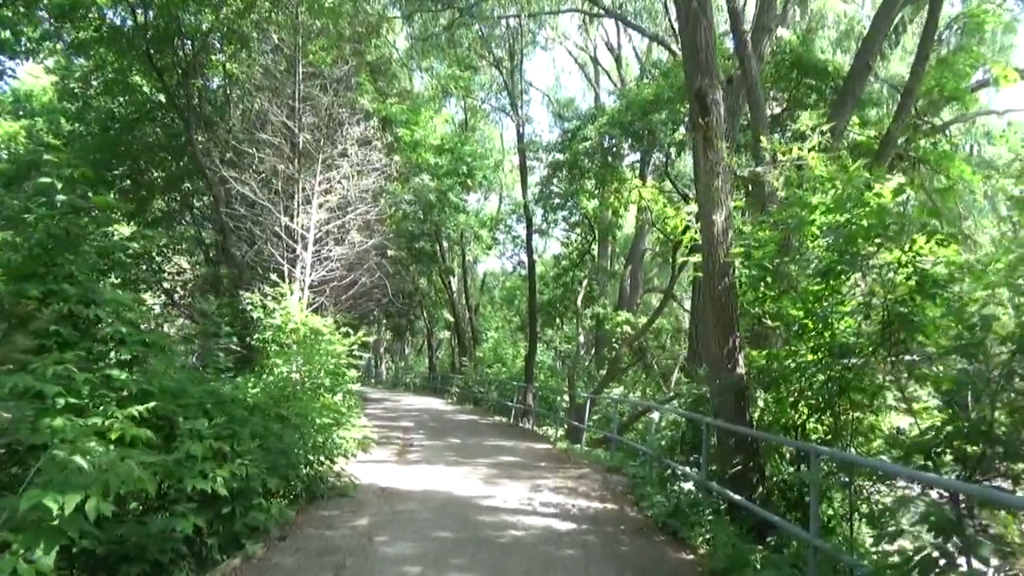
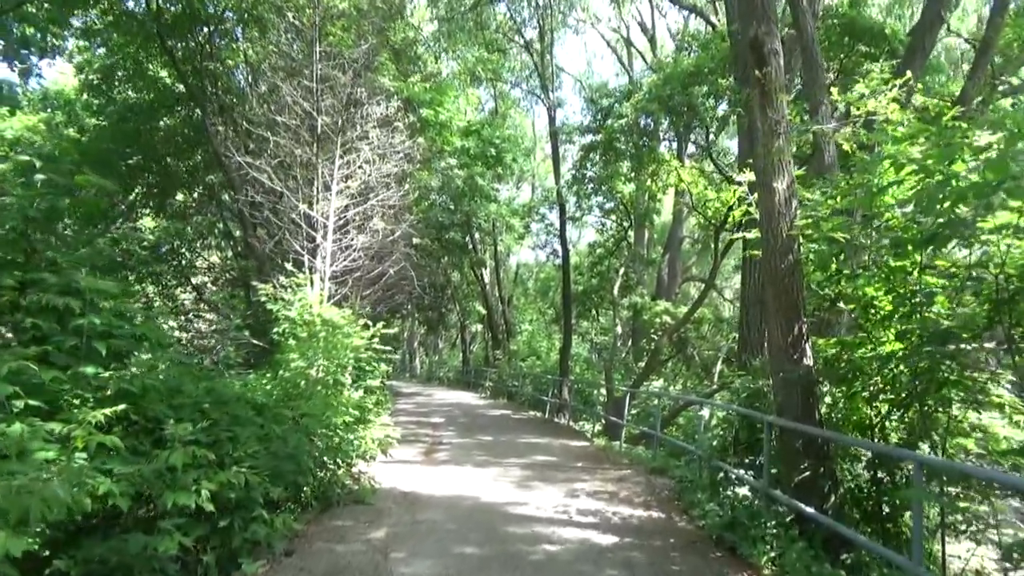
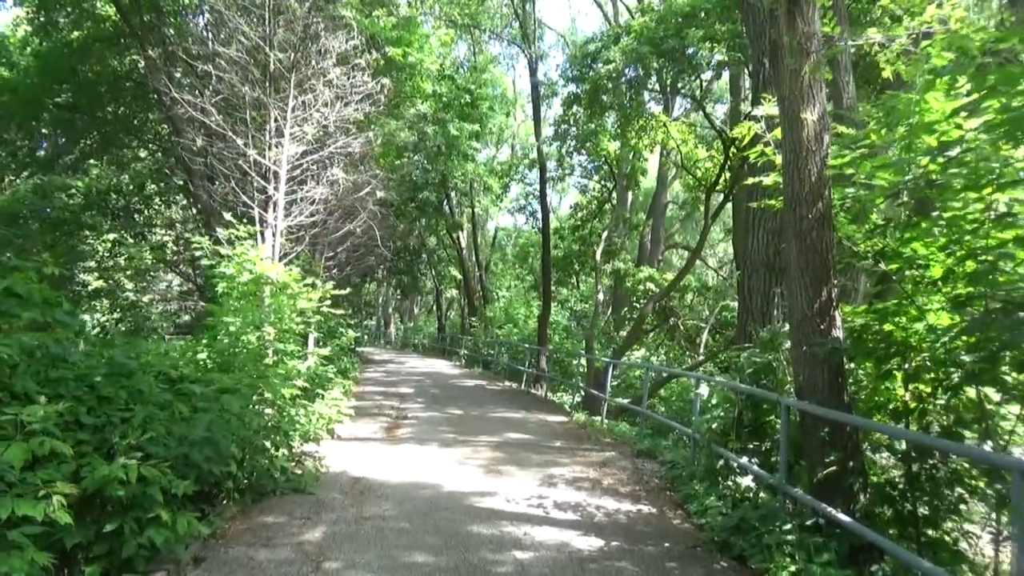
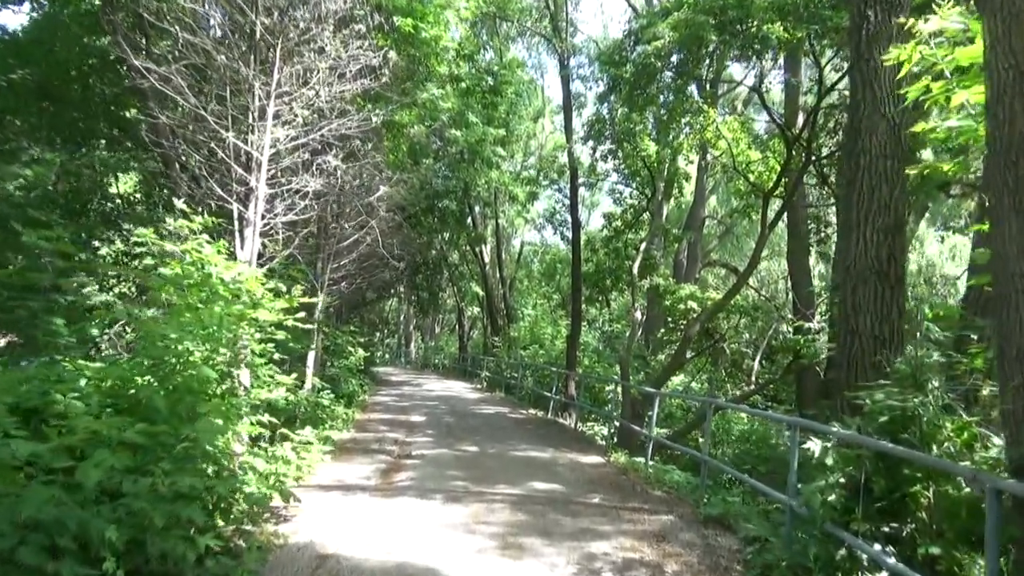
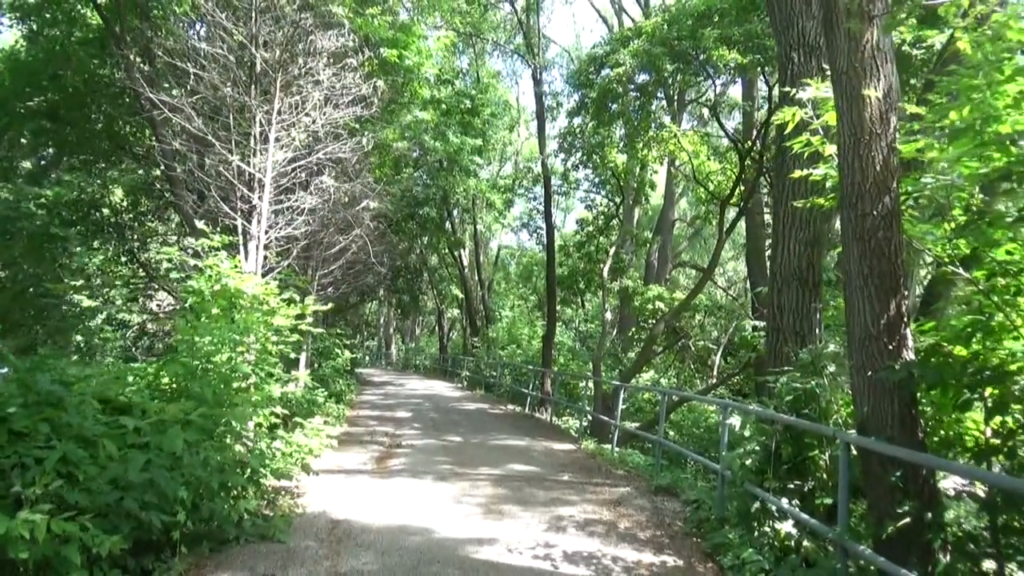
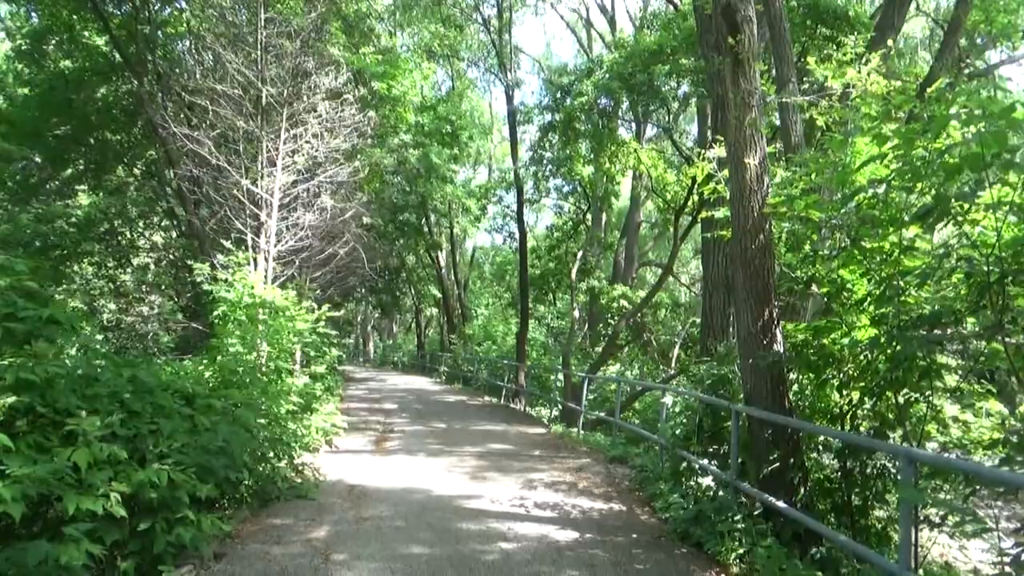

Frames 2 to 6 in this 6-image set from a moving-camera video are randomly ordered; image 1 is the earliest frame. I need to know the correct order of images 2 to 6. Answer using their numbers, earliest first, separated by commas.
2, 6, 3, 5, 4
